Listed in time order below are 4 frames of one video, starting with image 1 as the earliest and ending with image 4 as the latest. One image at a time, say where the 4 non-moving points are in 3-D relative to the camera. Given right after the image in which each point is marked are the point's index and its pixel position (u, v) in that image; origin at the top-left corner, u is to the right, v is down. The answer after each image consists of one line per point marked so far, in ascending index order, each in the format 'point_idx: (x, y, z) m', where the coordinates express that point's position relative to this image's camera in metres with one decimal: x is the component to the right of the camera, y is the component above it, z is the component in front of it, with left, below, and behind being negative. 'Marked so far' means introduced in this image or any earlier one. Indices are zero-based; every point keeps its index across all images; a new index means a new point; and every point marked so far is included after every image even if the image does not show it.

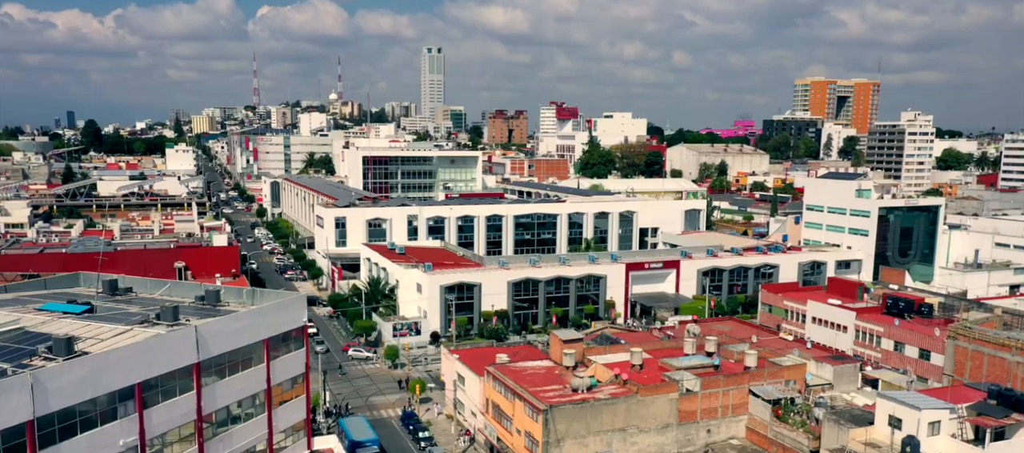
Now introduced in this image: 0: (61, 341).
0: (-10.7, -2.7, +18.8) m
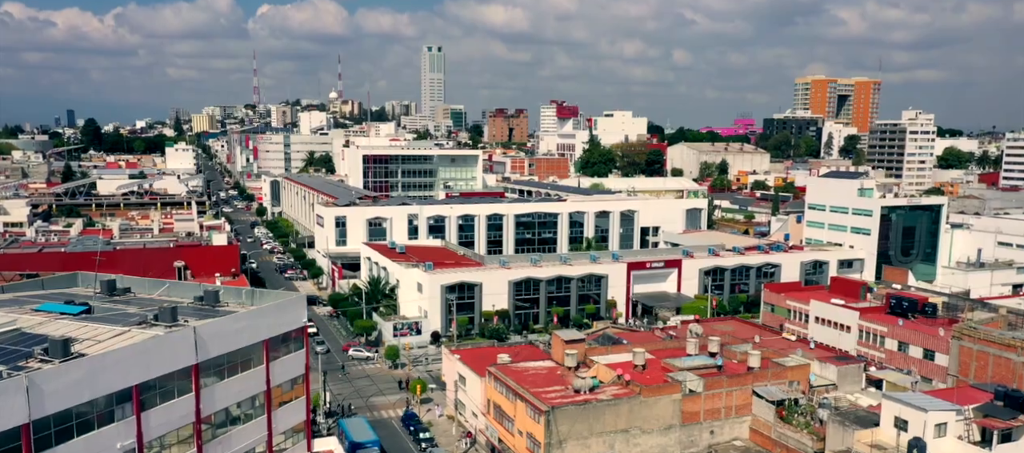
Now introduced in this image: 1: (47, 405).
0: (-10.7, -2.7, +18.6) m
1: (-10.4, -4.0, +17.7) m
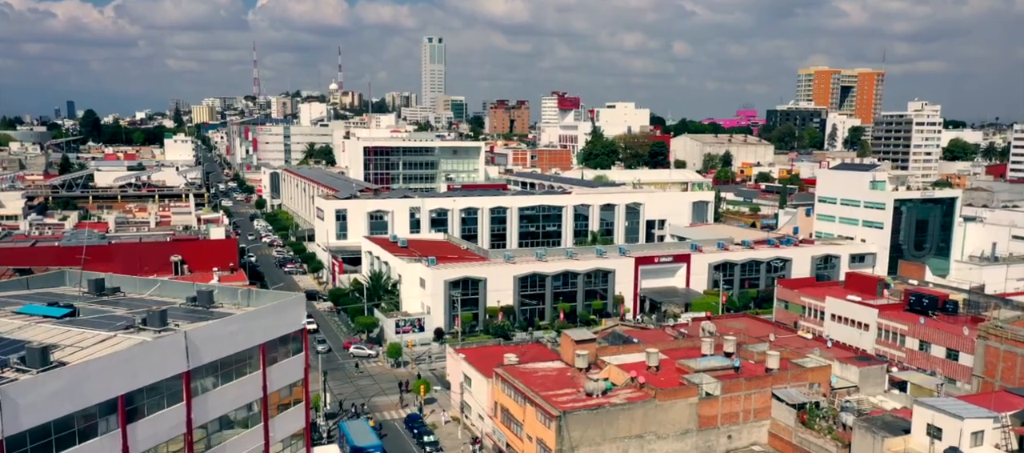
0: (-10.3, -2.7, +17.2) m
1: (-10.1, -4.0, +16.3) m
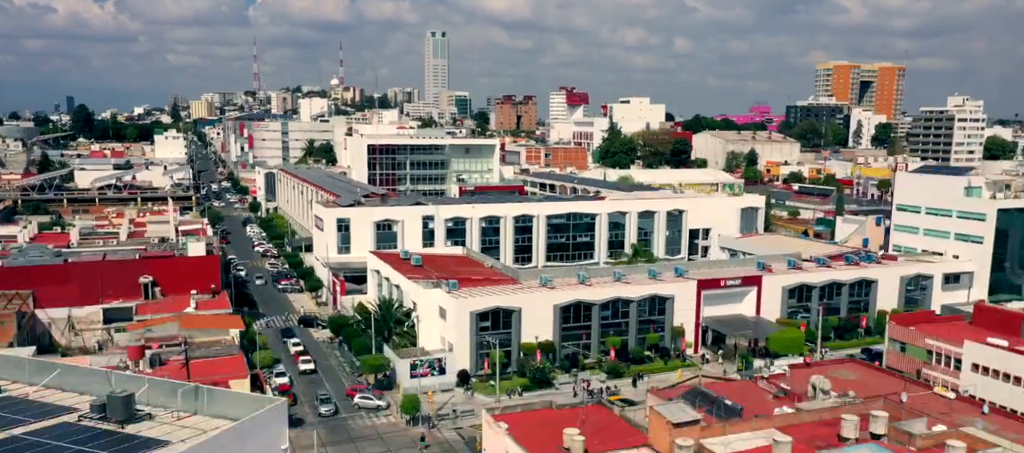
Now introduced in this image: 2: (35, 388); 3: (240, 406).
0: (-8.2, -3.8, +7.8) m
1: (-8.0, -5.1, +6.9) m
2: (-10.0, -3.2, +16.4) m
3: (-4.9, -3.2, +14.6) m
